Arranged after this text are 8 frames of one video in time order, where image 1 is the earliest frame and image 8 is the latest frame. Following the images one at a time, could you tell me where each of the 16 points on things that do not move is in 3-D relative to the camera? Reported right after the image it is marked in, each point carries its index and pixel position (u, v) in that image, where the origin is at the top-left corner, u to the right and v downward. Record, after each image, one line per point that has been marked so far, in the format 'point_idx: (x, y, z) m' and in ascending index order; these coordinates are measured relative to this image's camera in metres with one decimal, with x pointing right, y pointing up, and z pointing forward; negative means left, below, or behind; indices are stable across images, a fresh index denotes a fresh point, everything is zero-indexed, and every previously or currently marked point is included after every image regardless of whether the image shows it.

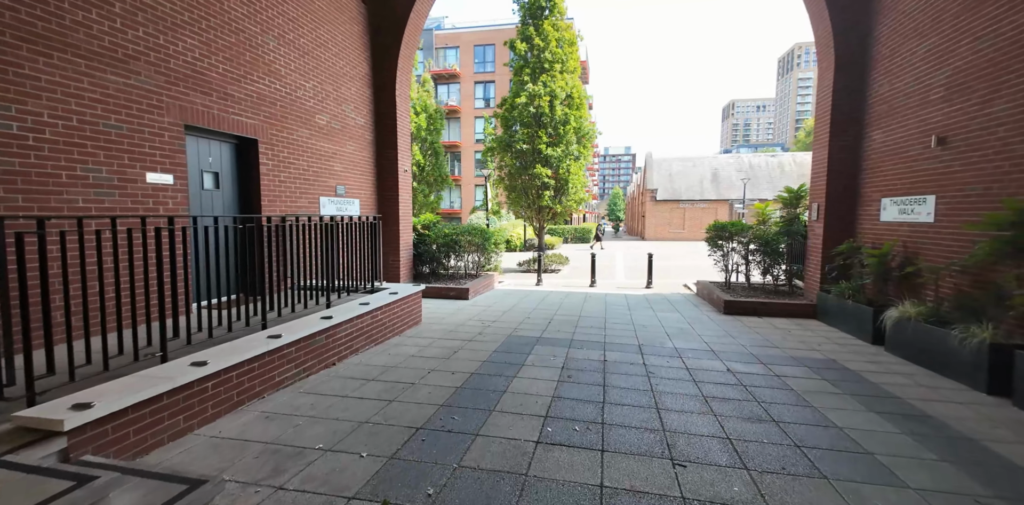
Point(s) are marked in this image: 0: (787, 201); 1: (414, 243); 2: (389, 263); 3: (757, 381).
0: (+5.6, +1.1, +8.5) m
1: (-2.4, +0.2, +9.8) m
2: (-2.7, -0.2, +8.9) m
3: (+2.5, -1.3, +4.2) m
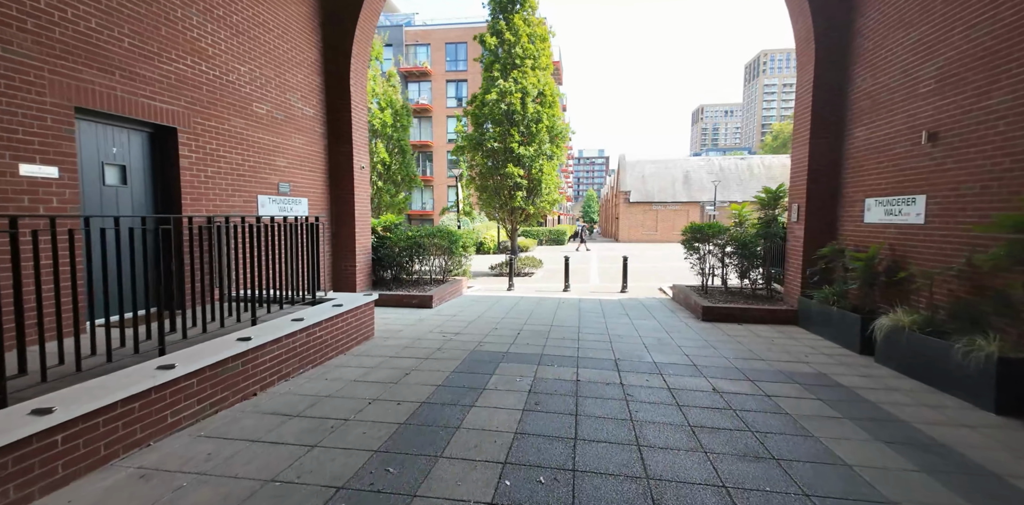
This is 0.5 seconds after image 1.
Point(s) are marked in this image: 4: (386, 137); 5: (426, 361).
0: (+5.0, +1.0, +8.1) m
1: (-3.1, +0.1, +9.0) m
2: (-3.3, -0.3, +8.1) m
3: (+2.1, -1.4, +3.7) m
4: (-4.7, +4.3, +15.3) m
5: (-1.0, -1.3, +4.8) m
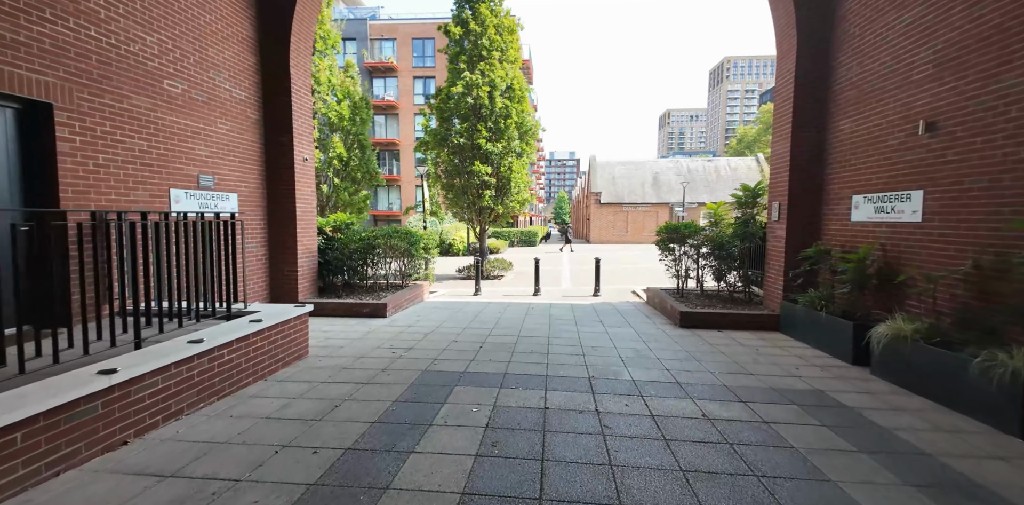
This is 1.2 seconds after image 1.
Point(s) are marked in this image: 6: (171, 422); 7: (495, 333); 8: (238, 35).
0: (+4.3, +1.0, +7.7) m
1: (-3.8, +0.1, +8.0) m
2: (-4.0, -0.4, +7.2) m
3: (+1.8, -1.4, +3.2) m
4: (-5.8, +4.2, +14.3) m
5: (-1.4, -1.3, +4.0) m
6: (-2.7, -1.3, +3.2) m
7: (-0.3, -1.2, +6.2) m
8: (-4.4, +3.4, +6.5) m
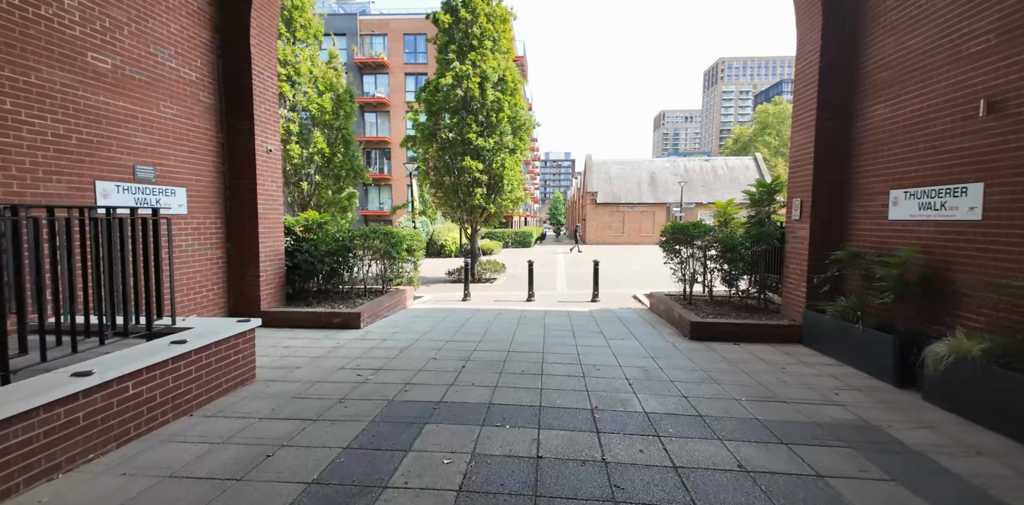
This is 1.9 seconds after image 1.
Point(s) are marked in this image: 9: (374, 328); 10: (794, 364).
0: (+4.2, +0.9, +7.0) m
1: (-3.9, 0.0, +7.2) m
2: (-4.1, -0.4, +6.4) m
3: (+1.7, -1.4, +2.4) m
4: (-6.0, +4.1, +13.4) m
5: (-1.5, -1.3, +3.2) m
6: (-2.8, -1.4, +2.4) m
7: (-0.4, -1.2, +5.4) m
8: (-4.5, +3.4, +5.7) m
9: (-2.1, -1.2, +6.3) m
10: (+3.3, -1.3, +4.9) m
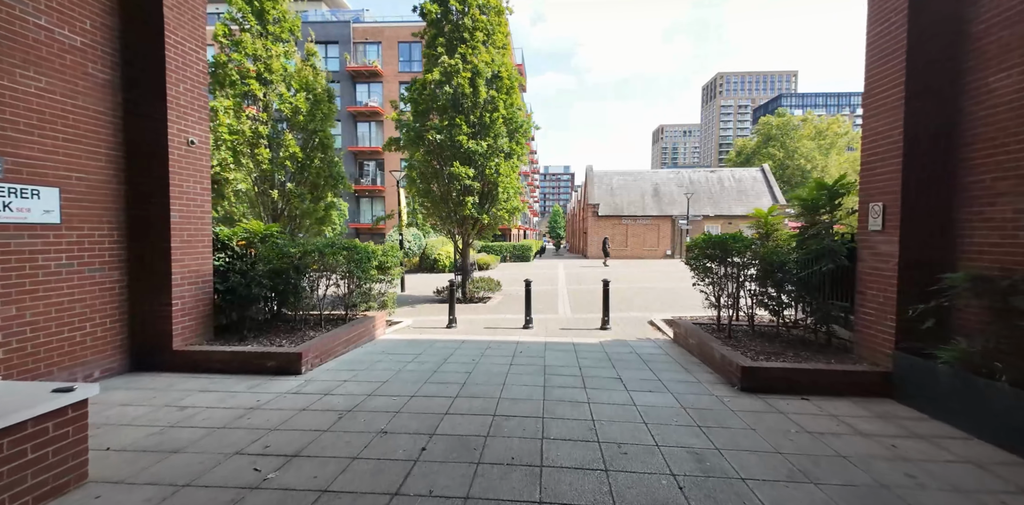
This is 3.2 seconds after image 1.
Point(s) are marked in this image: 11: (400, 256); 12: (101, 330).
0: (+4.0, +0.7, +5.6) m
1: (-4.1, -0.2, +5.8) m
2: (-4.2, -0.7, +4.9) m
3: (+1.6, -1.5, +0.9) m
4: (-6.2, +3.6, +12.1) m
5: (-1.6, -1.5, +1.7) m
6: (-2.9, -1.5, +0.9) m
7: (-0.5, -1.5, +3.9) m
8: (-4.6, +3.2, +4.3) m
9: (-2.2, -1.4, +4.8) m
10: (+3.2, -1.5, +3.4) m
11: (-2.1, -0.1, +7.7) m
12: (-4.5, -0.8, +4.5) m
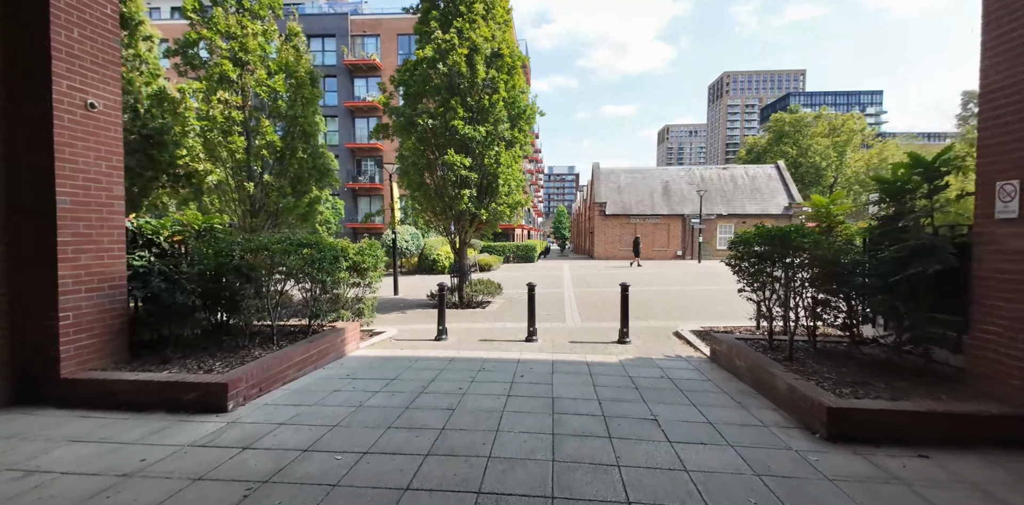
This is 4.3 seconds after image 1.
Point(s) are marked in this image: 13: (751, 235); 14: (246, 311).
0: (+4.0, +0.7, +4.3) m
1: (-4.1, -0.2, +4.6) m
2: (-4.3, -0.7, +3.7) m
3: (+1.5, -1.5, -0.3) m
4: (-6.1, +3.7, +10.9) m
5: (-1.7, -1.4, +0.5) m
6: (-3.0, -1.4, -0.3) m
7: (-0.6, -1.4, +2.7) m
8: (-4.6, +3.2, +3.2) m
9: (-2.2, -1.4, +3.6) m
10: (+3.2, -1.5, +2.1) m
11: (-2.1, 0.0, +6.5) m
12: (-4.5, -0.8, +3.3) m
13: (+2.8, +0.2, +5.1) m
14: (-3.1, -0.6, +4.7) m
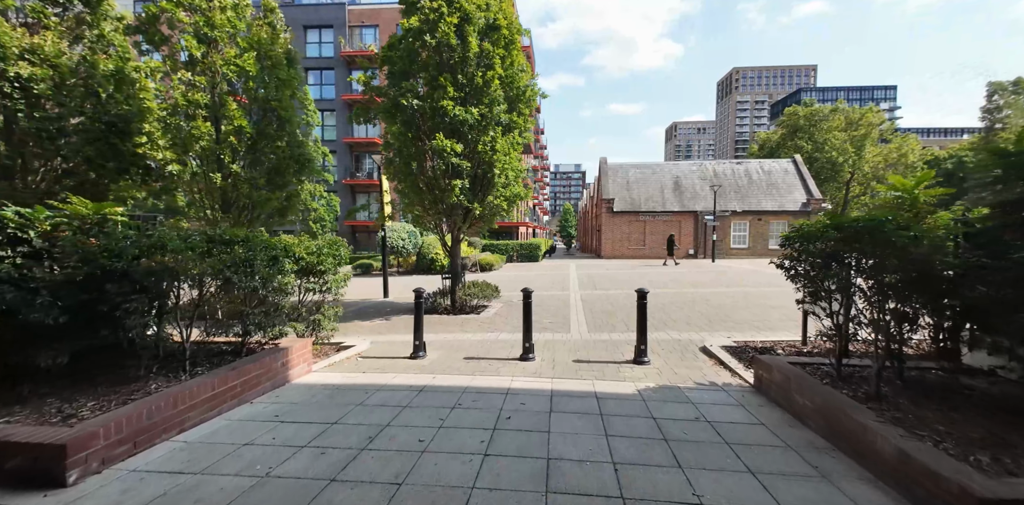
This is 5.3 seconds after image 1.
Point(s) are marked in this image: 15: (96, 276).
0: (+3.9, +0.7, +3.1) m
1: (-4.2, -0.2, +3.5) m
2: (-4.4, -0.7, +2.6) m
3: (+1.3, -1.5, -1.5) m
4: (-6.2, +3.7, +9.9) m
5: (-1.9, -1.4, -0.6) m
6: (-3.2, -1.5, -1.4) m
7: (-0.7, -1.4, +1.6) m
8: (-4.8, +3.2, +2.1) m
9: (-2.4, -1.4, +2.5) m
10: (+3.0, -1.5, +0.9) m
11: (-2.2, 0.0, +5.4) m
12: (-4.7, -0.8, +2.2) m
13: (+2.7, +0.2, +3.9) m
14: (-3.2, -0.6, +3.6) m
15: (-3.3, -0.2, +3.4) m
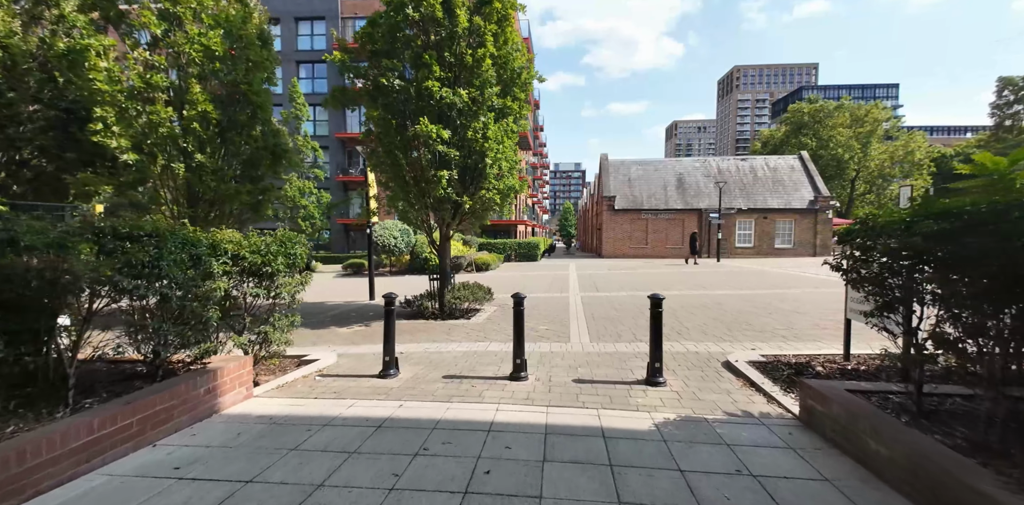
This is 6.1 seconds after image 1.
0: (+3.8, +0.7, +2.3) m
1: (-4.3, -0.2, +2.6) m
2: (-4.5, -0.6, +1.7) m
3: (+1.2, -1.5, -2.4) m
4: (-6.3, +3.7, +9.0) m
5: (-2.0, -1.4, -1.5) m
6: (-3.3, -1.4, -2.2) m
7: (-0.8, -1.4, +0.7) m
8: (-4.9, +3.2, +1.2) m
9: (-2.5, -1.4, +1.6) m
10: (+2.9, -1.5, +0.1) m
11: (-2.3, 0.0, +4.5) m
12: (-4.8, -0.8, +1.4) m
13: (+2.6, +0.2, +3.1) m
14: (-3.3, -0.6, +2.7) m
15: (-3.4, -0.2, +2.5) m
